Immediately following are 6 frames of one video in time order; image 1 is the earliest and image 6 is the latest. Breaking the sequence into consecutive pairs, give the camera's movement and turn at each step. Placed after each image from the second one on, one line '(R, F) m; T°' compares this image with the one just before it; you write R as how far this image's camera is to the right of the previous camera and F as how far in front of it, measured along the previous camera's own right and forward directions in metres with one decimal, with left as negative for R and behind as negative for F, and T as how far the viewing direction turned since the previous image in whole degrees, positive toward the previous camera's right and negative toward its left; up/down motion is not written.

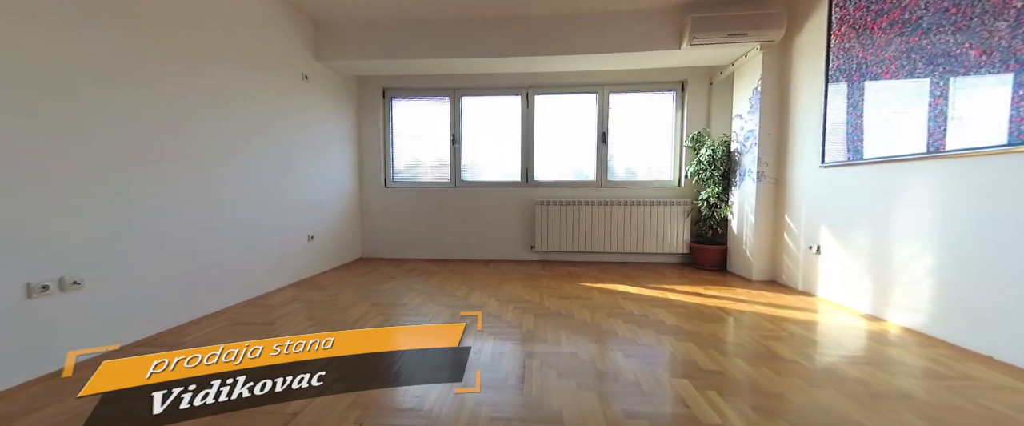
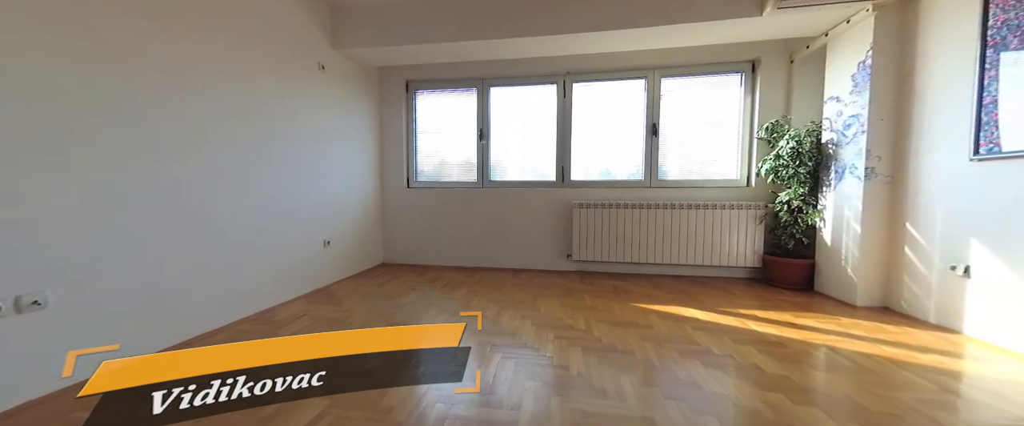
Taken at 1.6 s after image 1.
(-0.1, +0.5) m; -5°
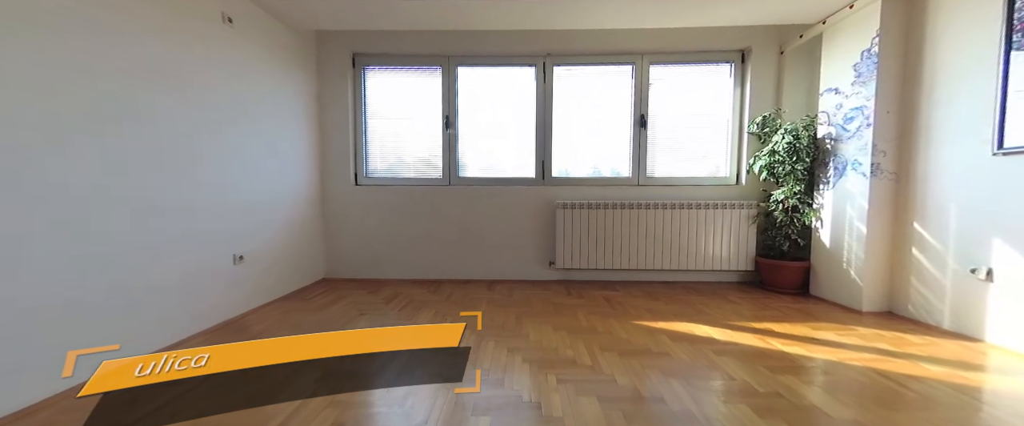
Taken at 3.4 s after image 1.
(-0.2, +0.5) m; +8°
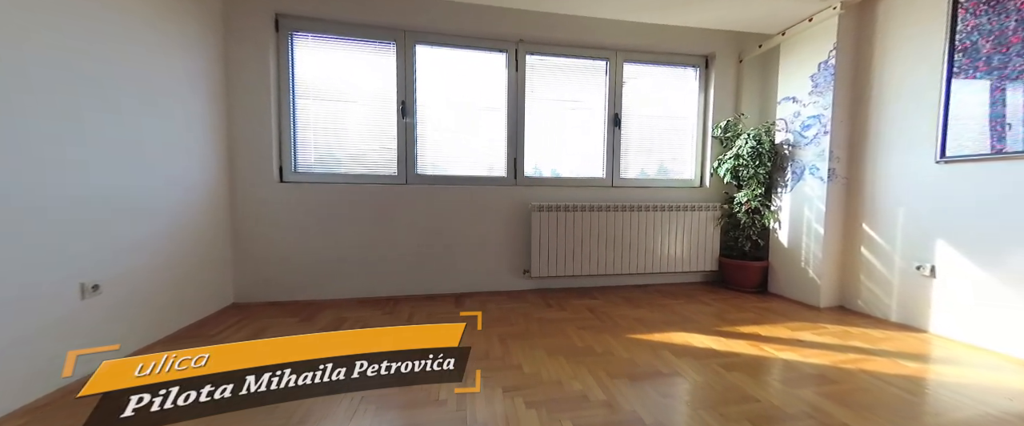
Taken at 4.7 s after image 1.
(-0.3, +0.4) m; +11°
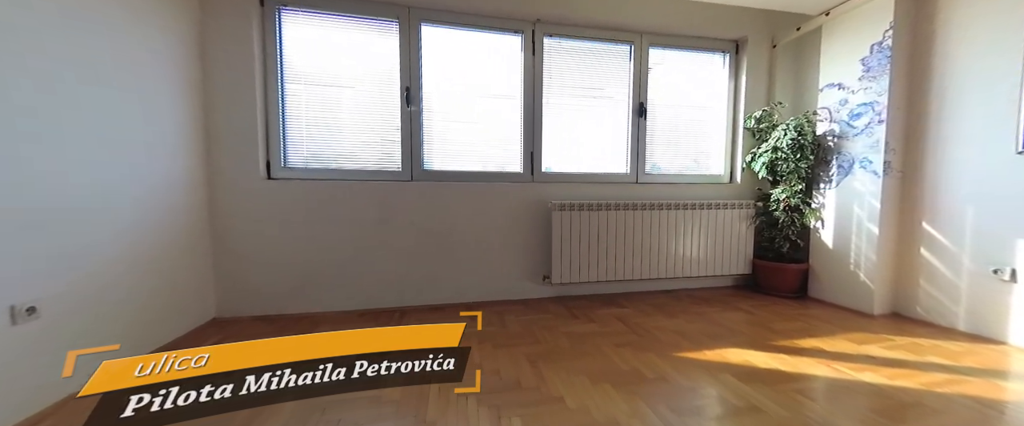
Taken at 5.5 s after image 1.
(-0.2, +0.3) m; +1°
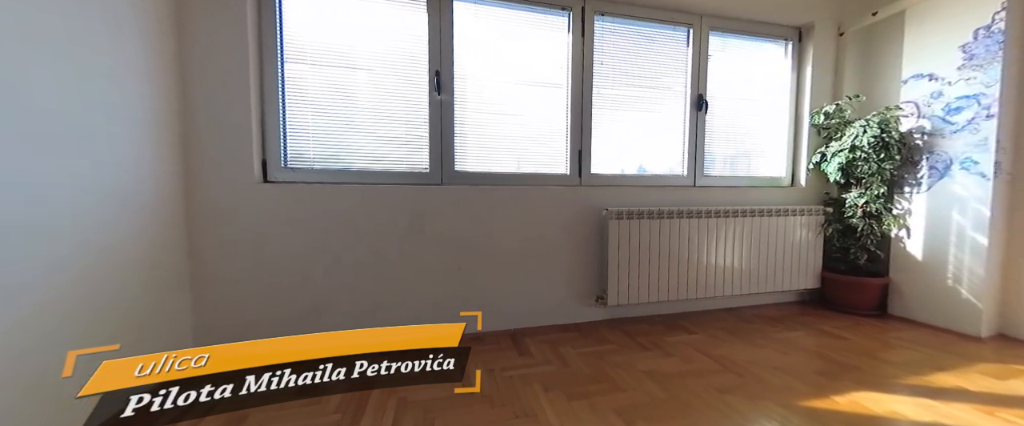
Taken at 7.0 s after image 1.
(-0.4, +0.4) m; +2°
